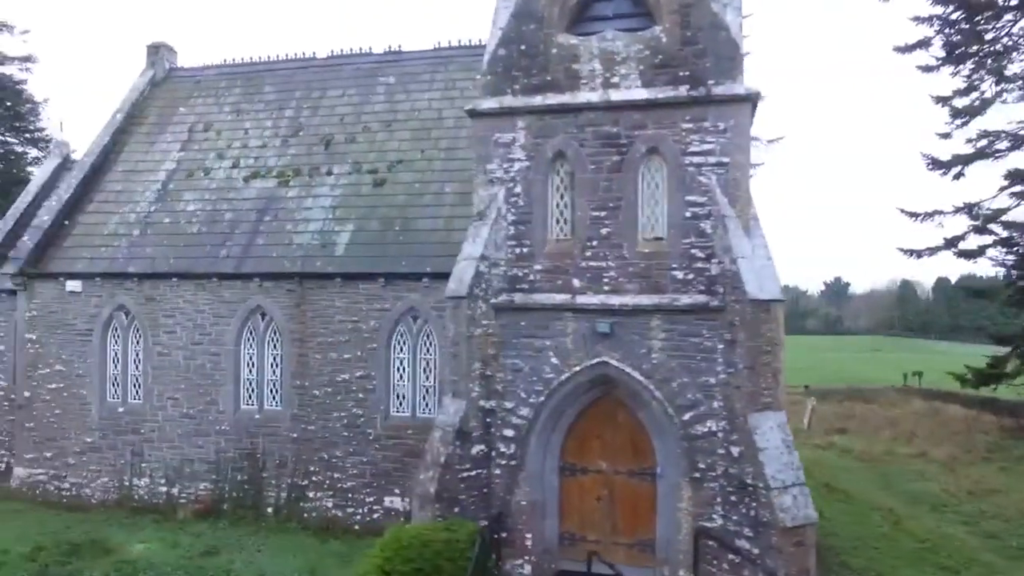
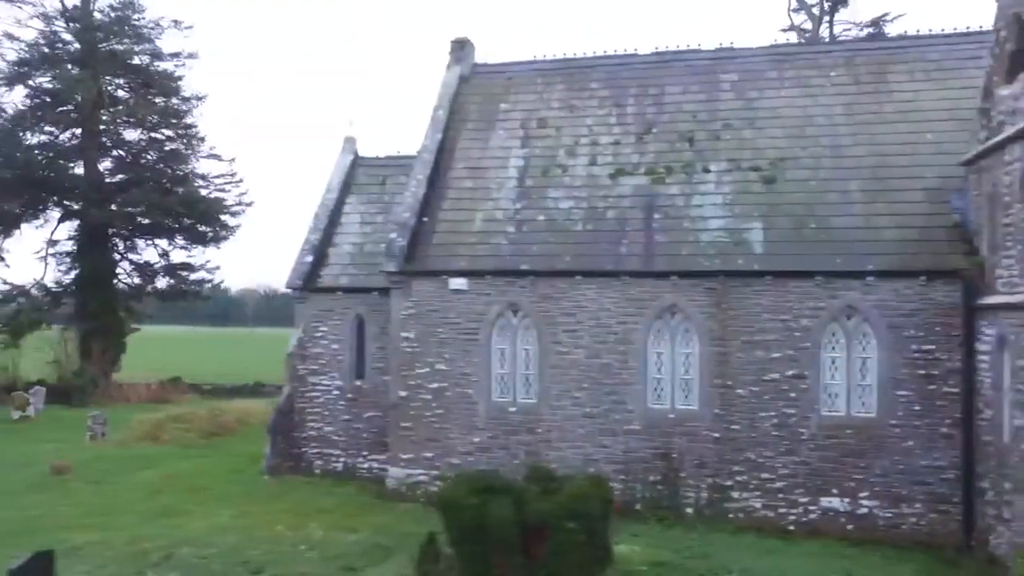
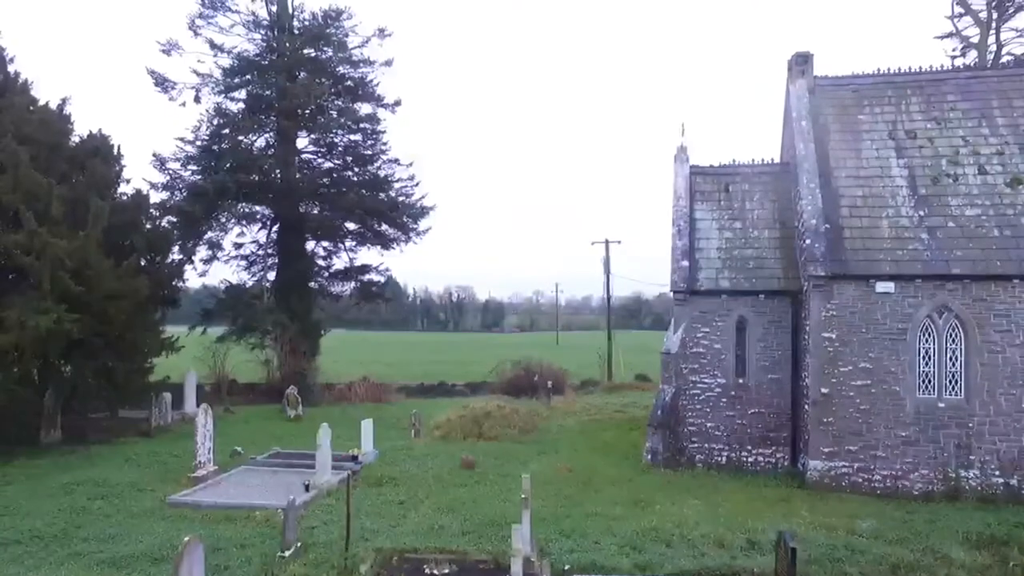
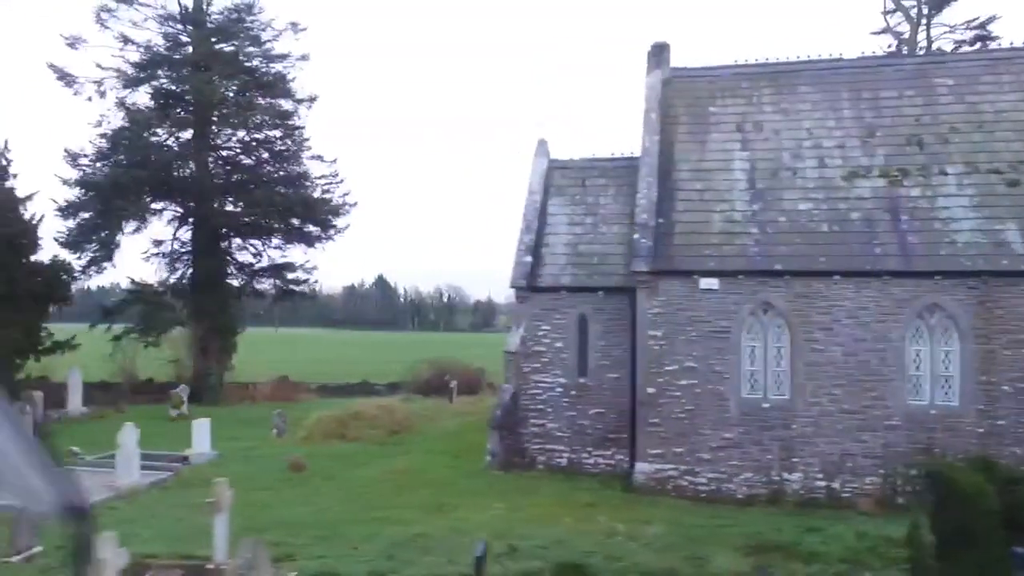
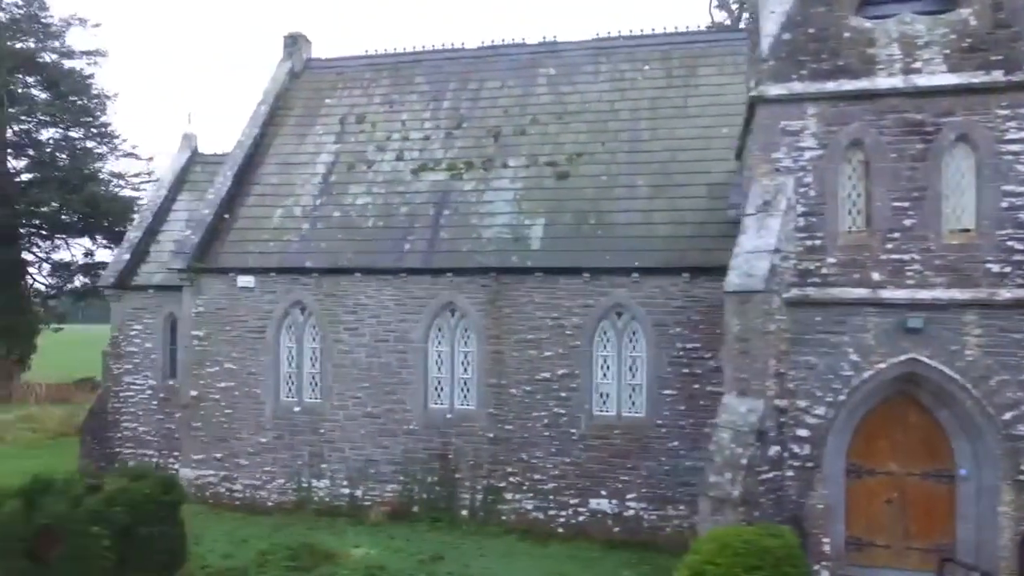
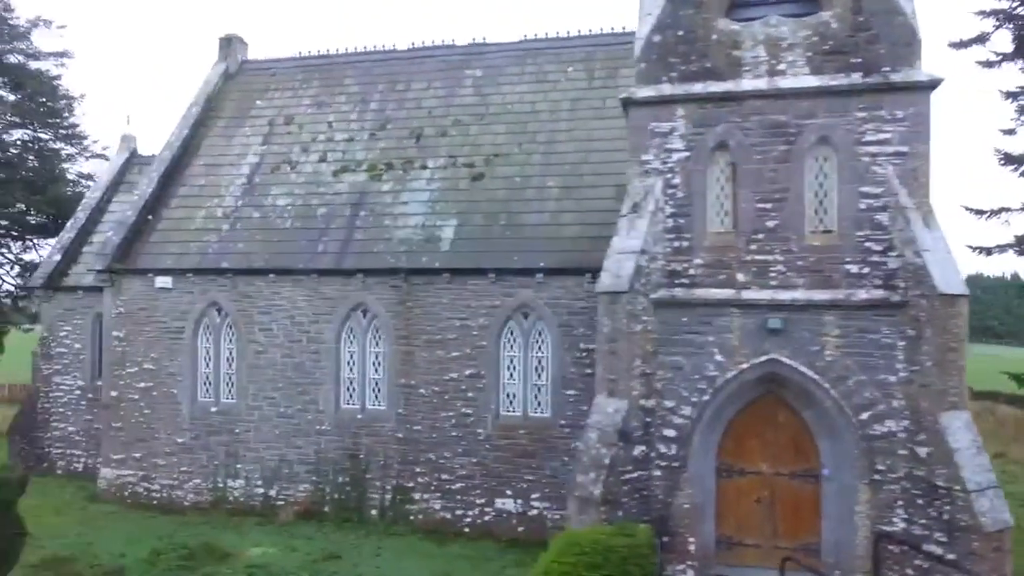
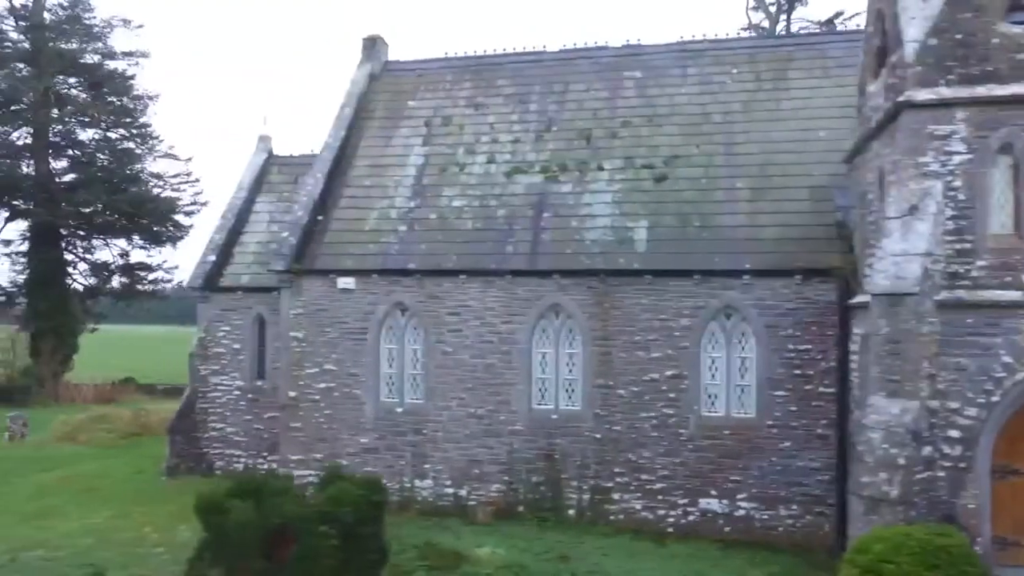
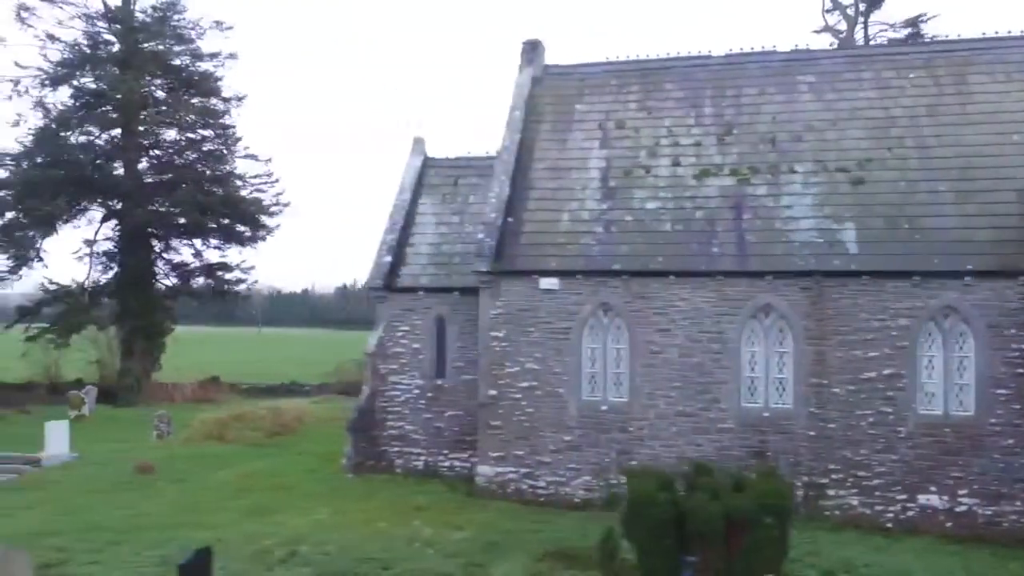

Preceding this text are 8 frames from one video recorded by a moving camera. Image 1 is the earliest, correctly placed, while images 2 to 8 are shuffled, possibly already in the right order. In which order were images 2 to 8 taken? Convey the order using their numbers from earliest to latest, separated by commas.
6, 5, 7, 2, 8, 4, 3
